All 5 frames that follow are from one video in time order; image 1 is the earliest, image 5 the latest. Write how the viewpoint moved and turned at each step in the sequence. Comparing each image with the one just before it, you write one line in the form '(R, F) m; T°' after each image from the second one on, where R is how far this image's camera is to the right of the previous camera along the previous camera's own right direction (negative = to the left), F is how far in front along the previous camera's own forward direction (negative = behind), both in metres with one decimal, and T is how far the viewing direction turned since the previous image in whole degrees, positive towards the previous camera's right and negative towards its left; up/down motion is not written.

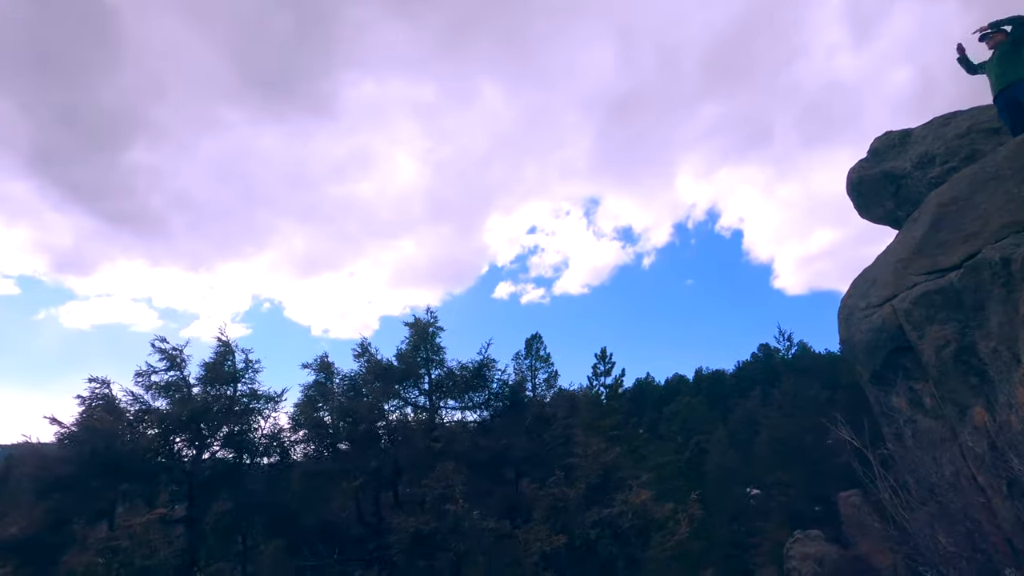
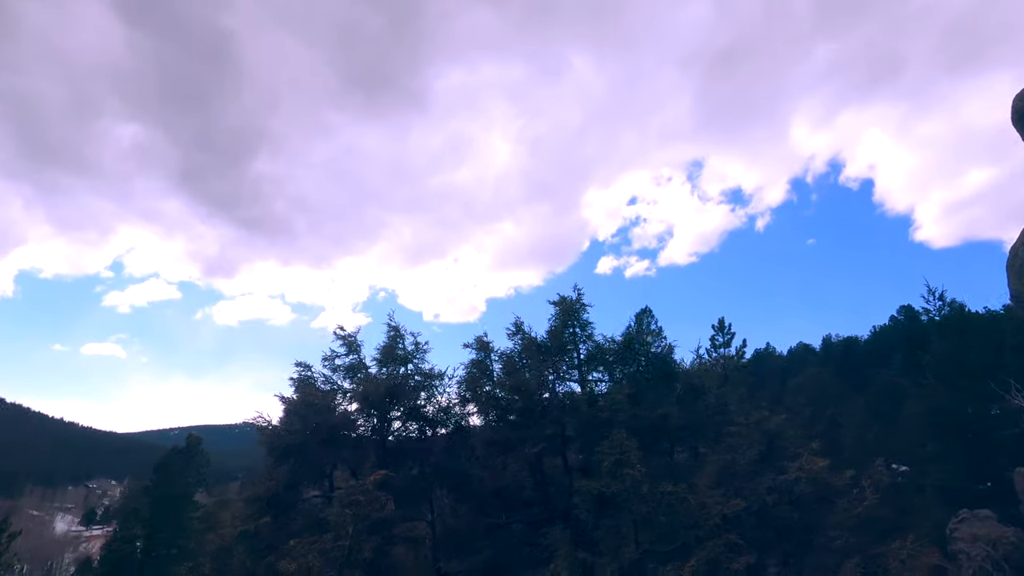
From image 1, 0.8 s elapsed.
(-0.2, -0.1) m; -11°
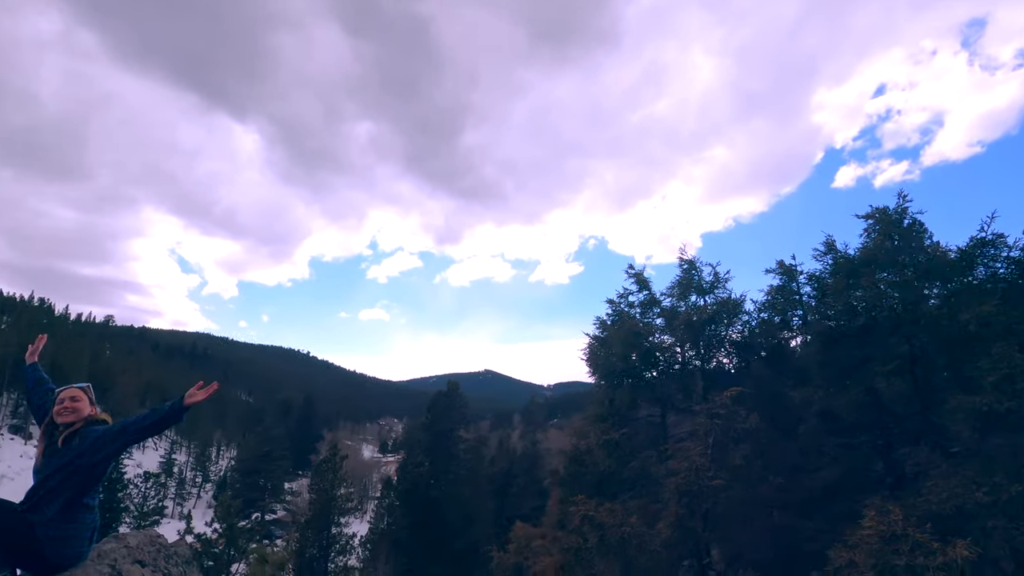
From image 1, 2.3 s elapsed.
(-0.4, -0.2) m; -23°
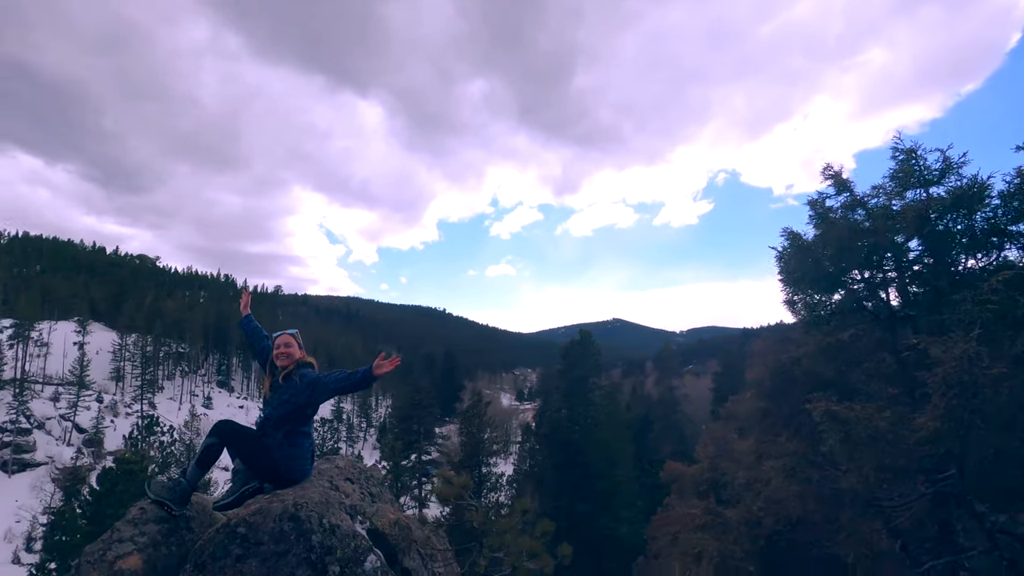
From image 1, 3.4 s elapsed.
(-0.3, 0.0) m; -13°
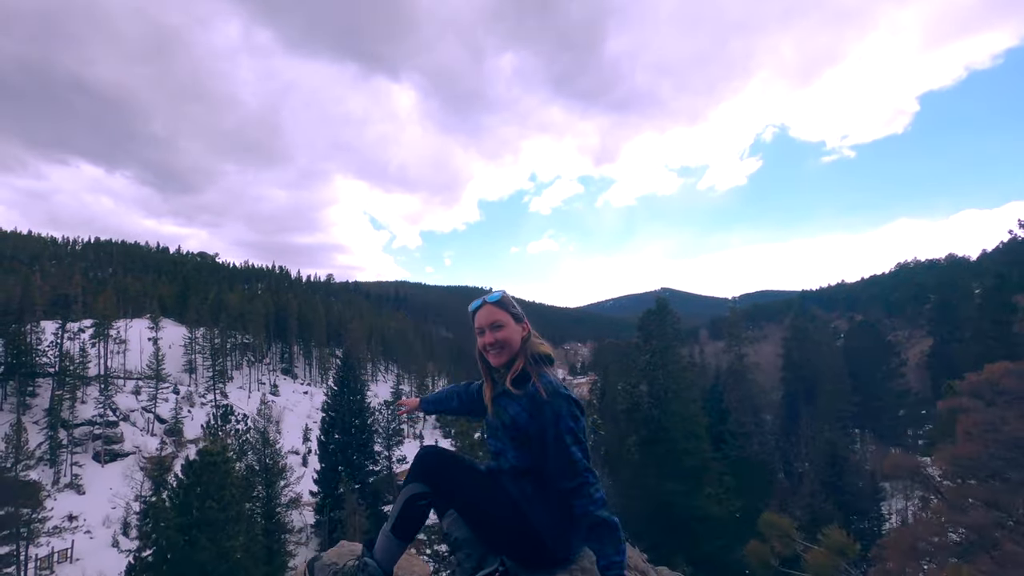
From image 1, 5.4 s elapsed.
(-2.1, +2.4) m; -5°
